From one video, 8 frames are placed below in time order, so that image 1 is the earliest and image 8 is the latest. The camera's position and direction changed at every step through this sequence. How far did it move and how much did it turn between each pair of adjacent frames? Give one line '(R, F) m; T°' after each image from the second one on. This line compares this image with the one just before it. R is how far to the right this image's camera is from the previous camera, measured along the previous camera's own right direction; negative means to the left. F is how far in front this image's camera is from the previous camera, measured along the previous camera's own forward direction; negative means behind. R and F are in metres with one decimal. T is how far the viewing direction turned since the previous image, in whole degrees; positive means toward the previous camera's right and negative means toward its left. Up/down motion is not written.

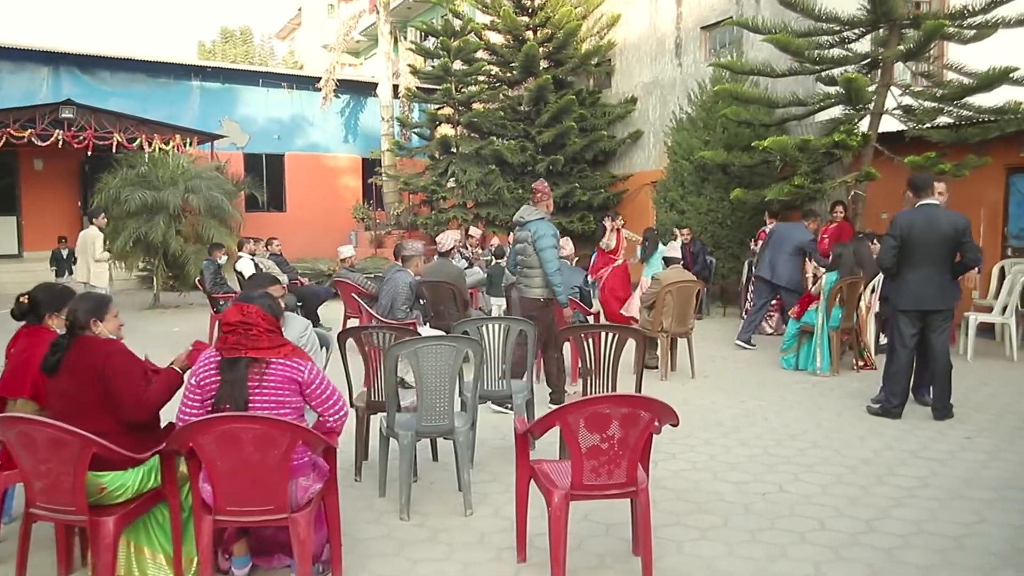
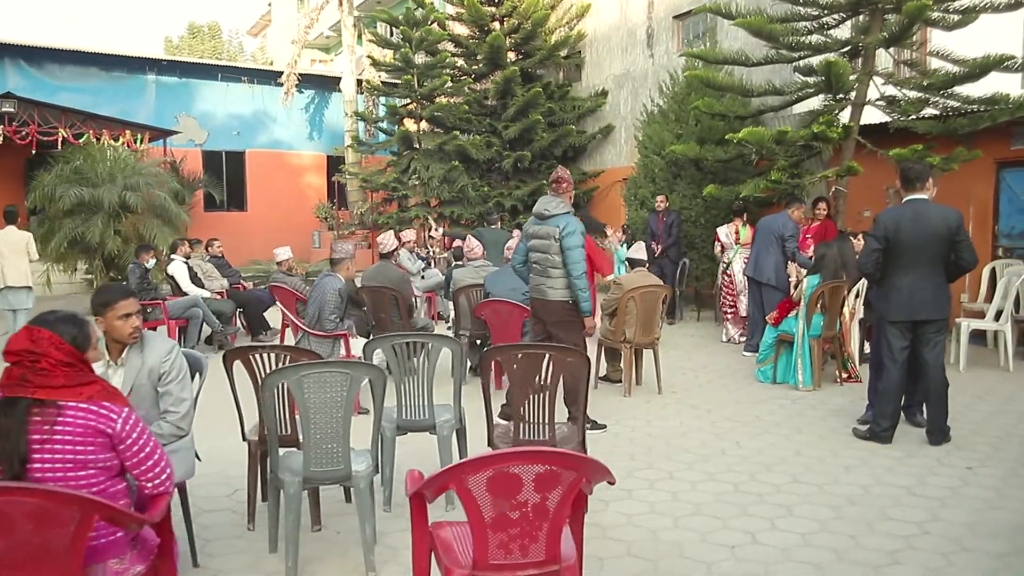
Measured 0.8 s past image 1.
(+0.2, +0.7) m; +1°
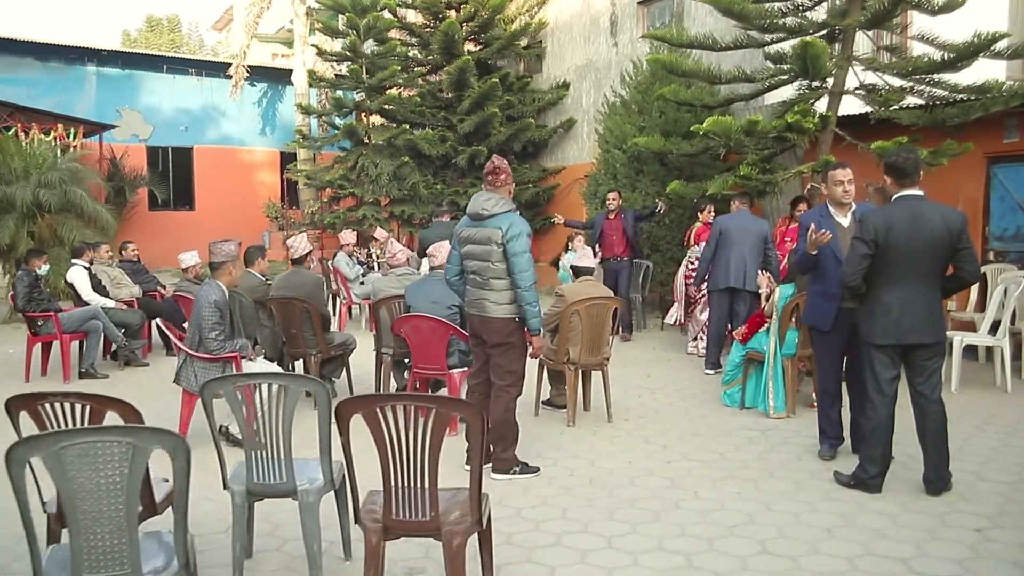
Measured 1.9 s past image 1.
(+0.2, +0.8) m; +1°
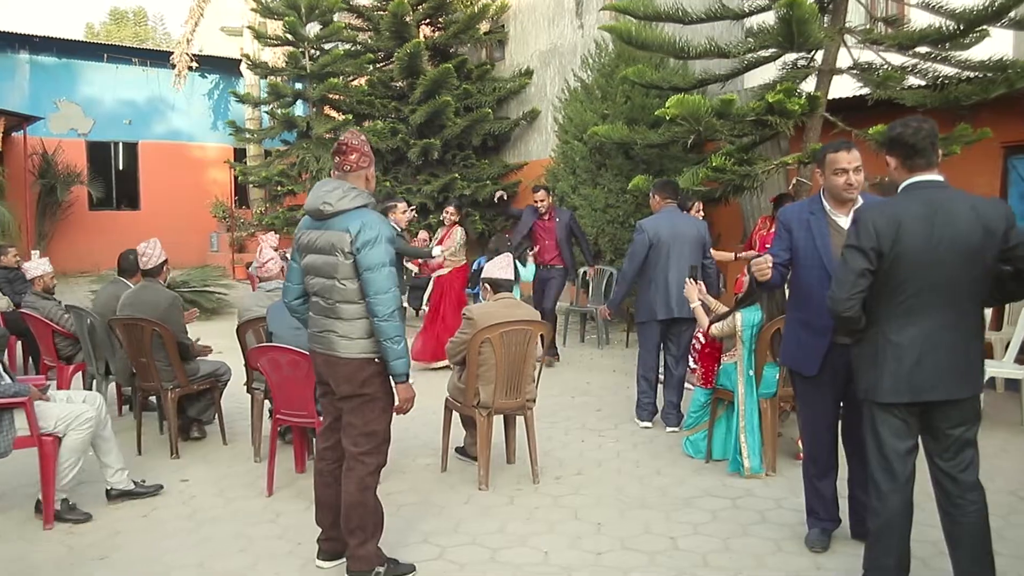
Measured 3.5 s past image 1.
(+0.4, +1.2) m; +1°
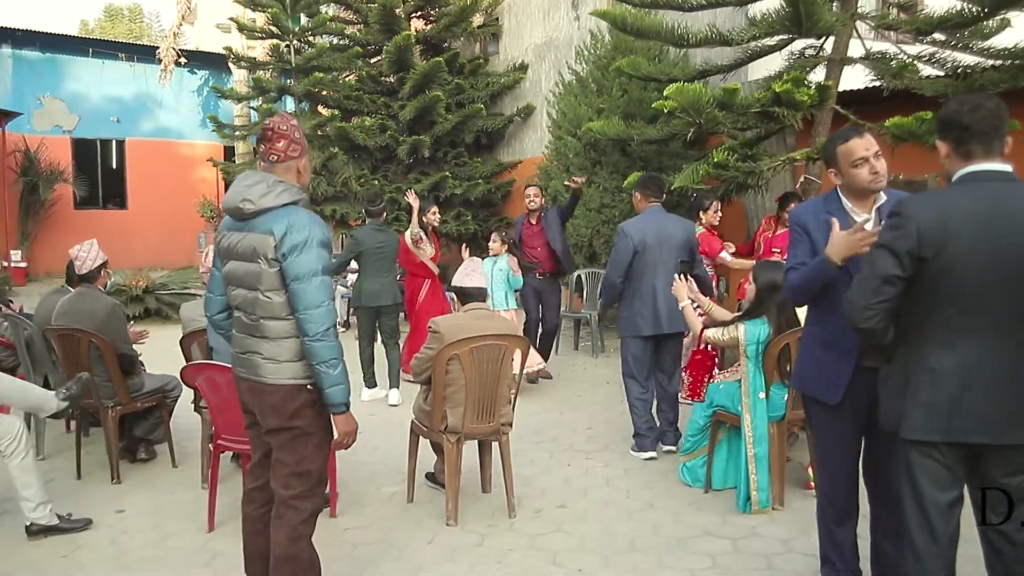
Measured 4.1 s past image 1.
(+0.1, +0.5) m; 0°
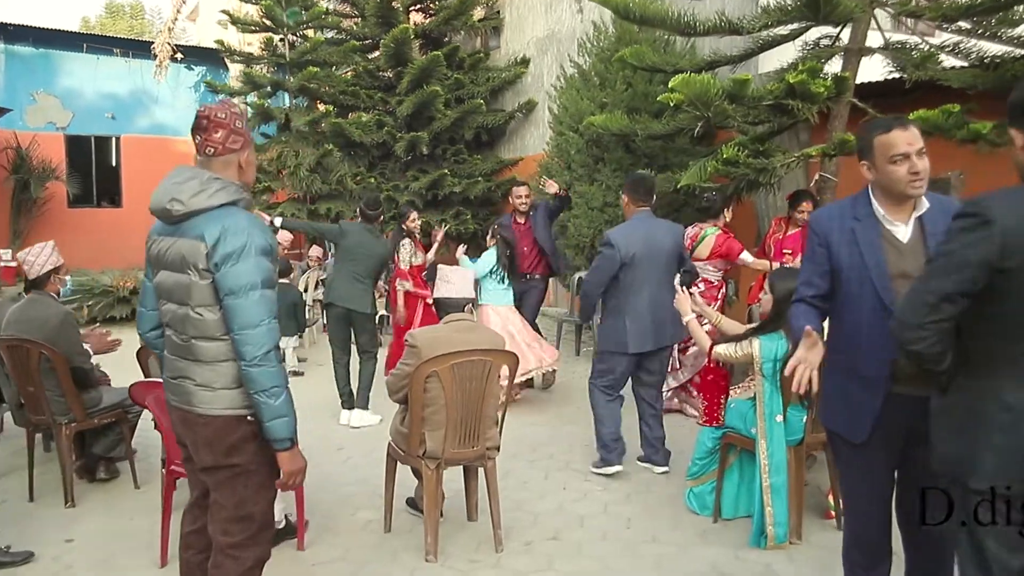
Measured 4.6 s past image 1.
(+0.1, +0.4) m; 0°
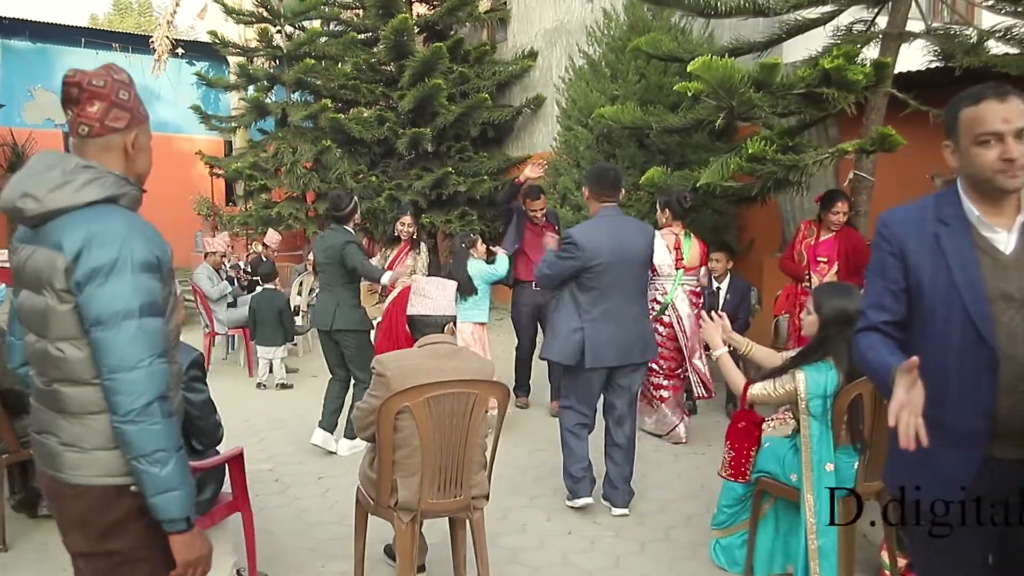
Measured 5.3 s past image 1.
(+0.1, +0.5) m; -1°
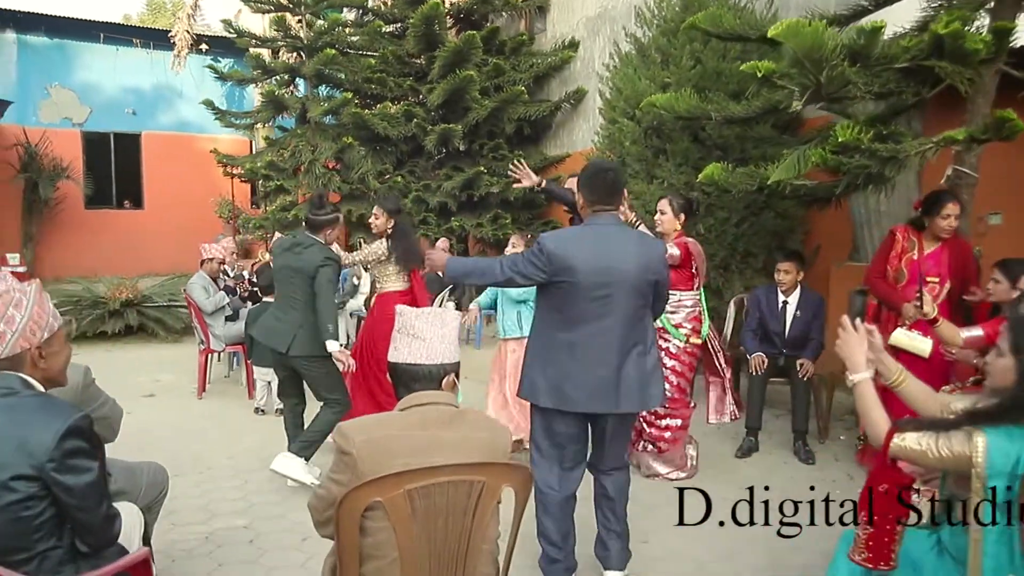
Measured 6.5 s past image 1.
(0.0, +0.8) m; -2°
